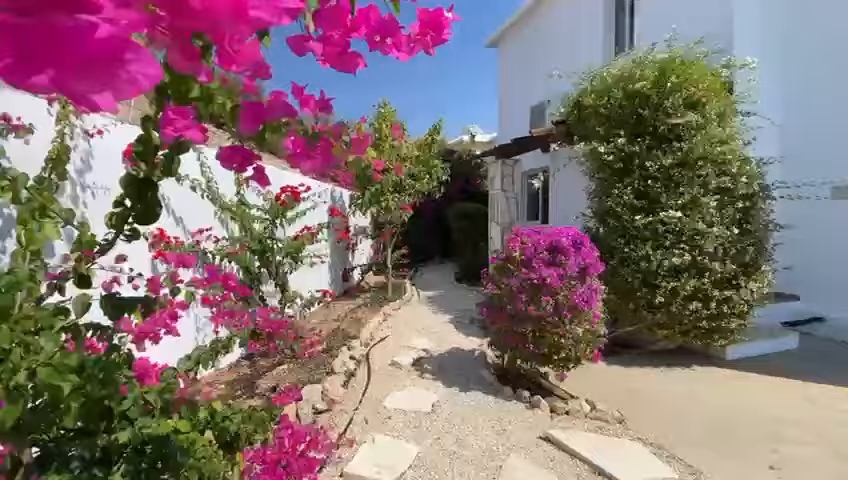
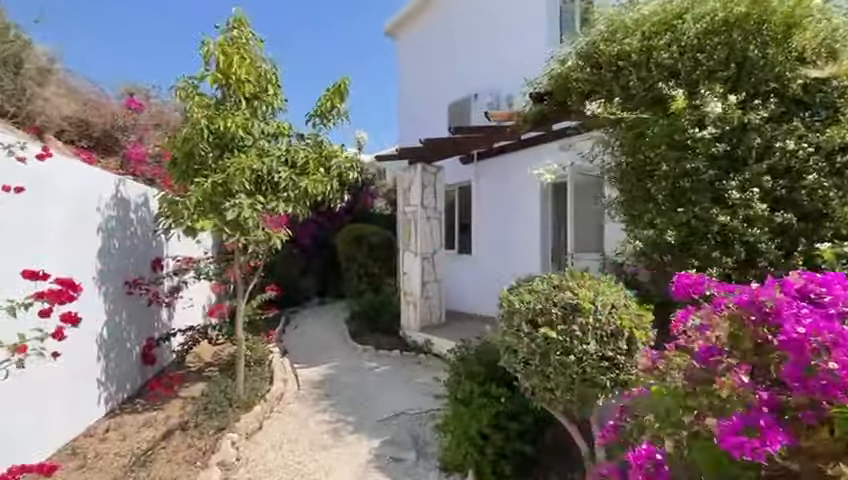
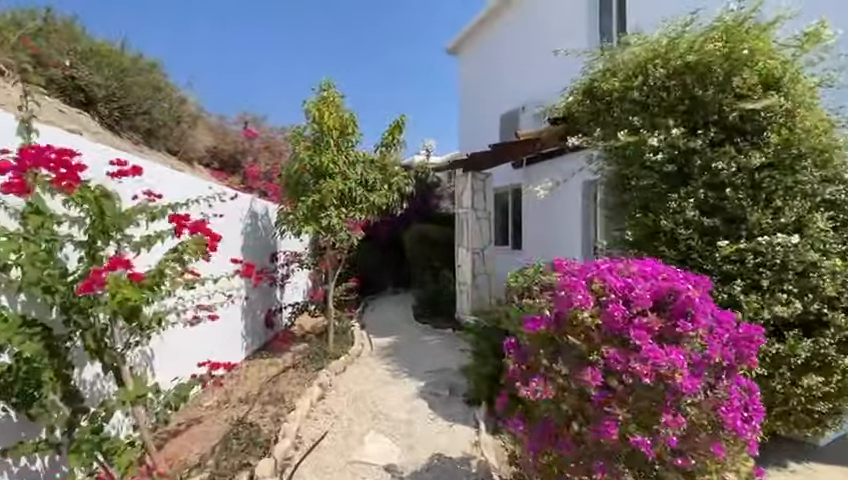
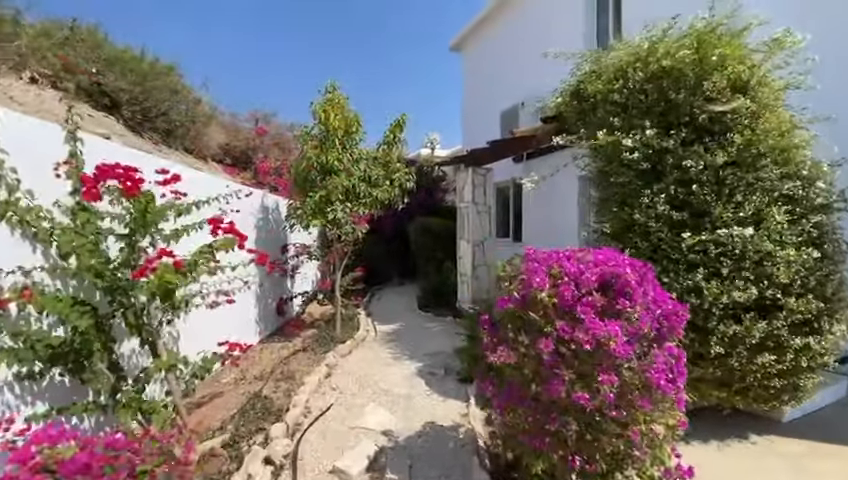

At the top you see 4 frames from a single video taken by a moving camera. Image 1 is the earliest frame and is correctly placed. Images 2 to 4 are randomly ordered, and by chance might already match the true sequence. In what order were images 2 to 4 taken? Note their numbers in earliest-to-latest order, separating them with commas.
4, 3, 2
